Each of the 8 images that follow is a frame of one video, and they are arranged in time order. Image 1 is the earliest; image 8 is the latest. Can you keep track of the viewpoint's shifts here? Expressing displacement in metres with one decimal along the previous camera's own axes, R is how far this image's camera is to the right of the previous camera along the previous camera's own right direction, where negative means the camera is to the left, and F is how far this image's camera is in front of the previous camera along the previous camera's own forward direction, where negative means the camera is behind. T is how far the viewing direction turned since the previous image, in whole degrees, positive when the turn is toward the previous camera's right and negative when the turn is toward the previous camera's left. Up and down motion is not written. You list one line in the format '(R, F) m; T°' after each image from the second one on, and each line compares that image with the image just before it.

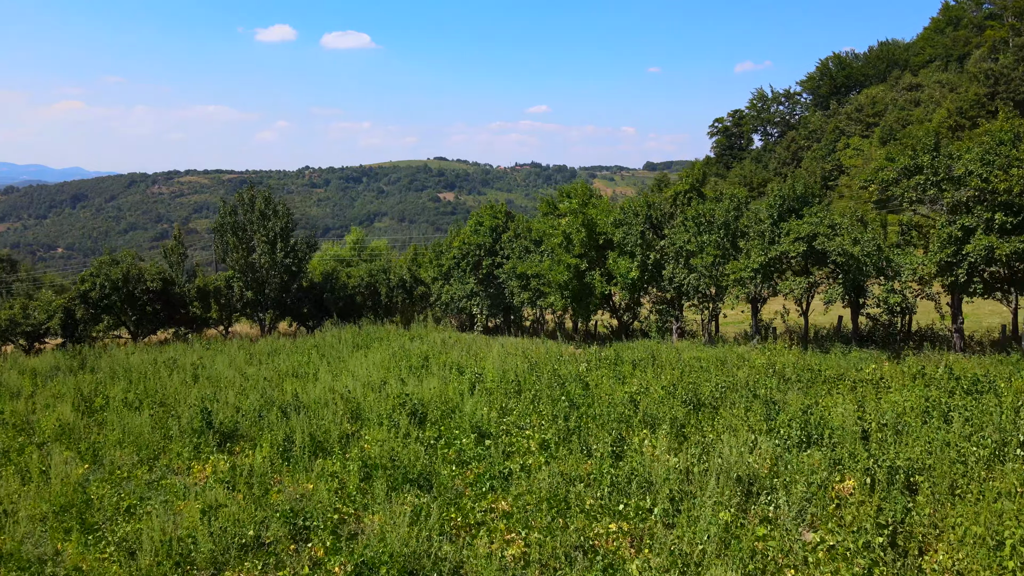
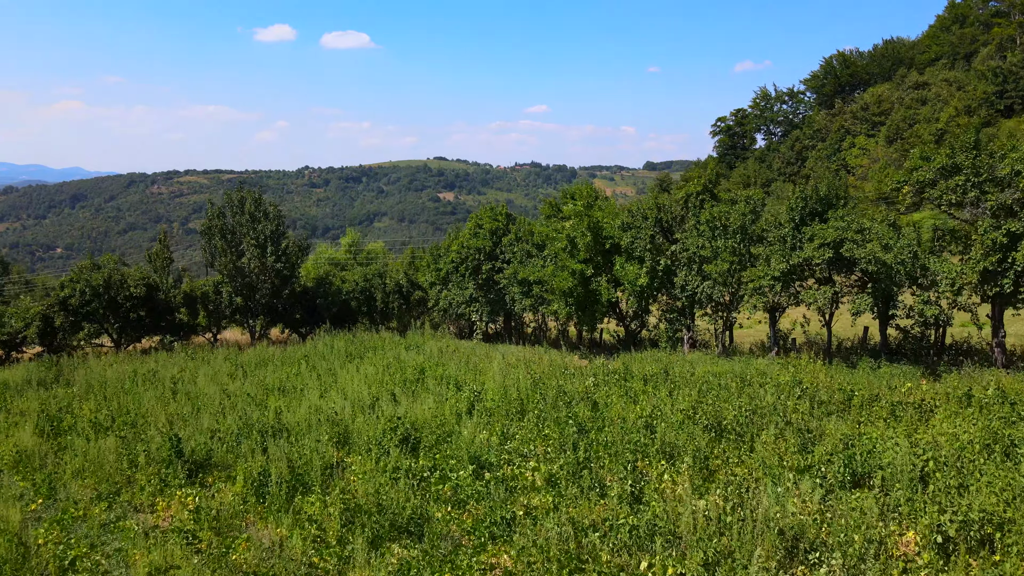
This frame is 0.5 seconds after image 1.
(0.0, +1.1) m; 0°
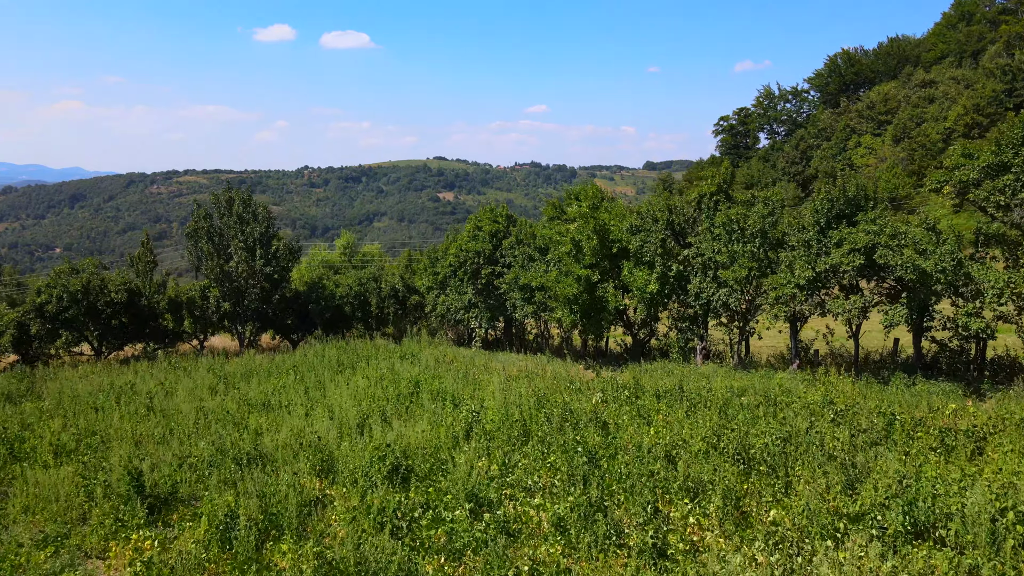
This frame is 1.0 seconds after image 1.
(0.0, +1.1) m; 0°
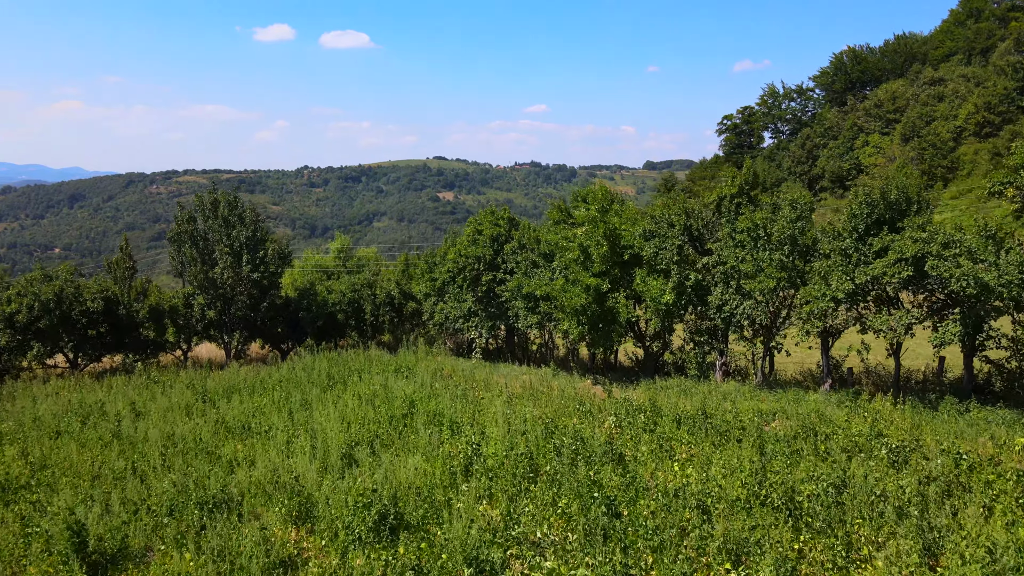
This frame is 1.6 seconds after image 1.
(-0.1, +1.3) m; 0°
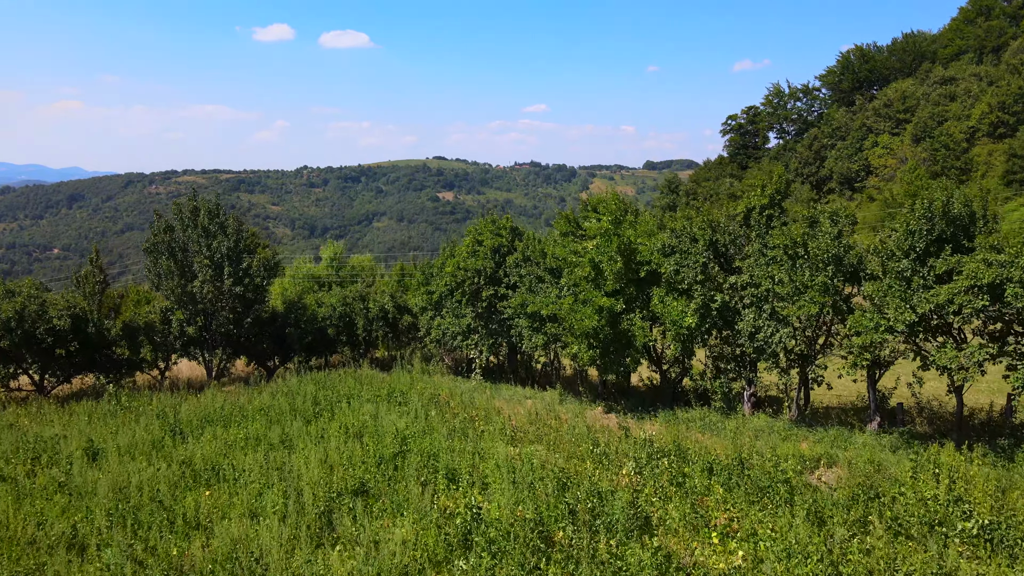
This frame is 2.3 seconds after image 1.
(-0.1, +1.6) m; 0°
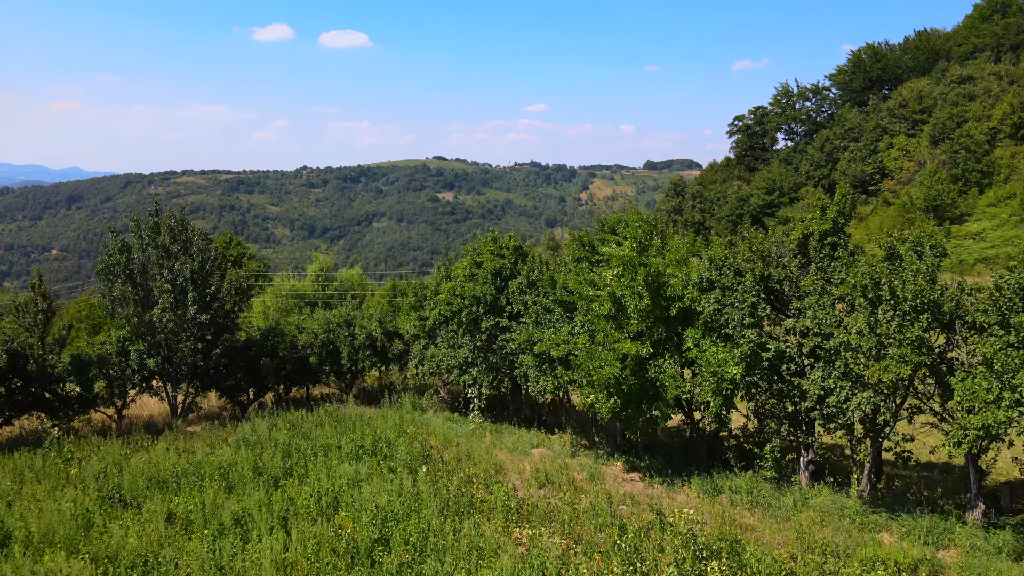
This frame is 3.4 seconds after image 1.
(-0.1, +2.4) m; 0°
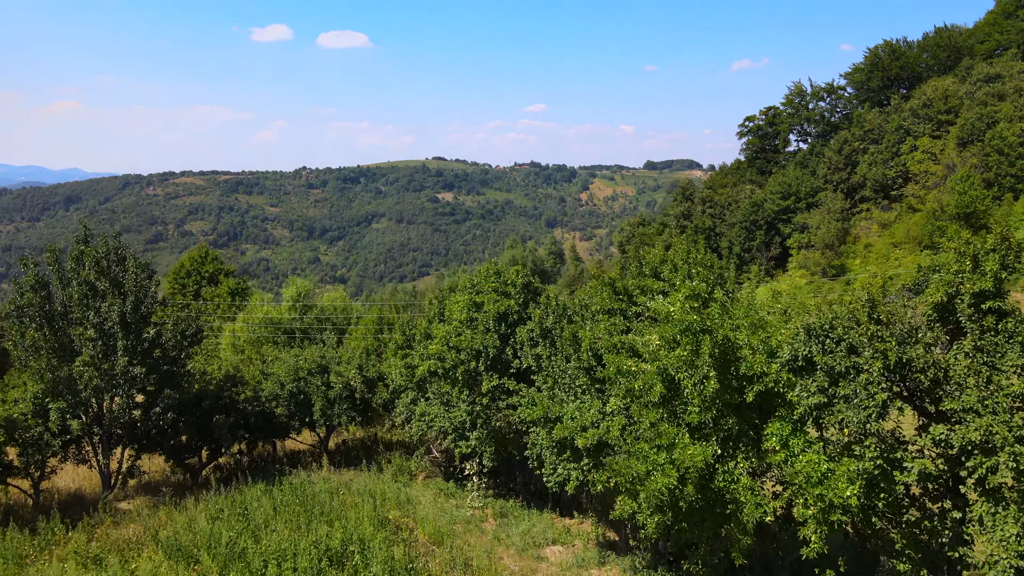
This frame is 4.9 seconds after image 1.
(-0.1, +3.4) m; 0°
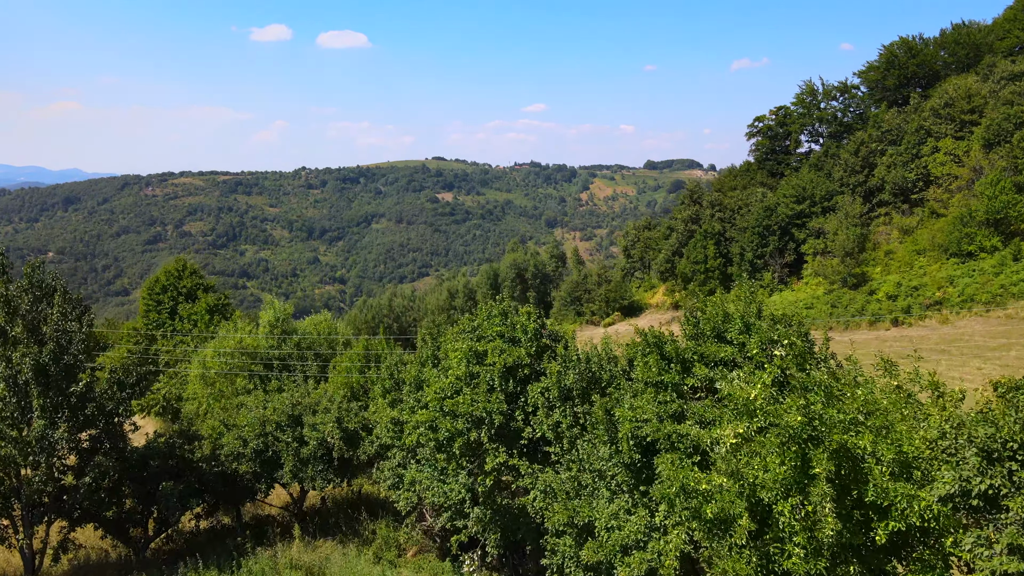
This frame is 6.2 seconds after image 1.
(-0.1, +2.7) m; 0°
